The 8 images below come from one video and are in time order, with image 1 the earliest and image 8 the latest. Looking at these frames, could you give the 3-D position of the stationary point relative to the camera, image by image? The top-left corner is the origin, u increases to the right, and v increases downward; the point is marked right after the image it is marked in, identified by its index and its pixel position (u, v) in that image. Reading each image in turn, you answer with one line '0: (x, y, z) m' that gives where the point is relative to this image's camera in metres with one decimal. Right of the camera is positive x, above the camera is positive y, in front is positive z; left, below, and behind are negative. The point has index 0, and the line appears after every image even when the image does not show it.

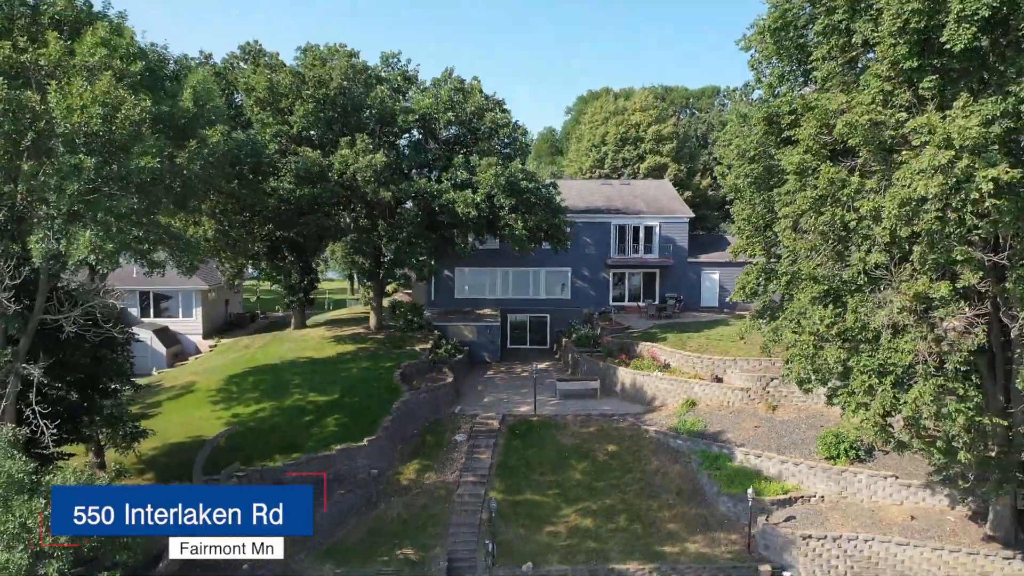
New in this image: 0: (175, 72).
0: (-5.4, +3.4, +13.1) m
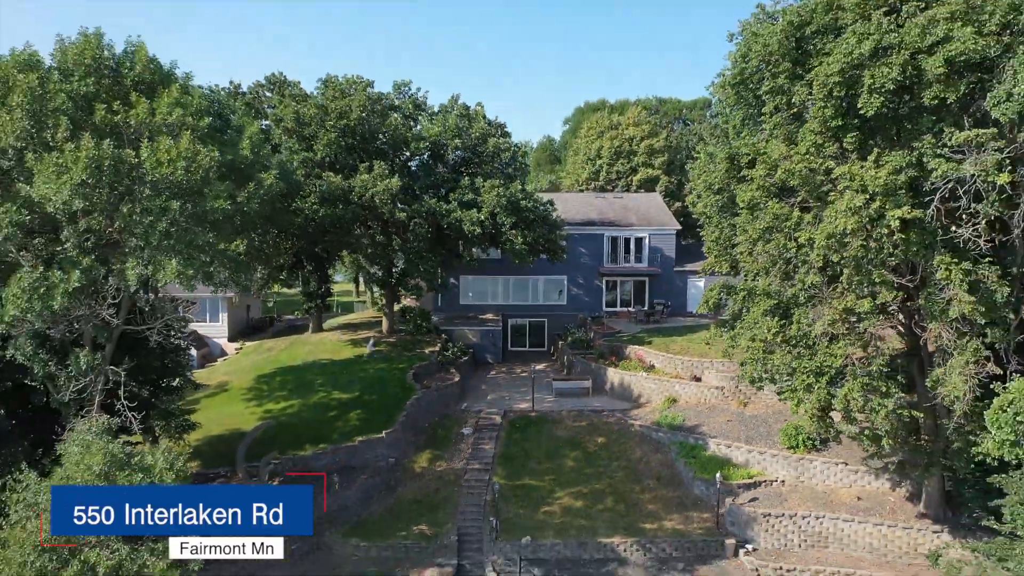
0: (-5.4, +3.2, +15.3) m
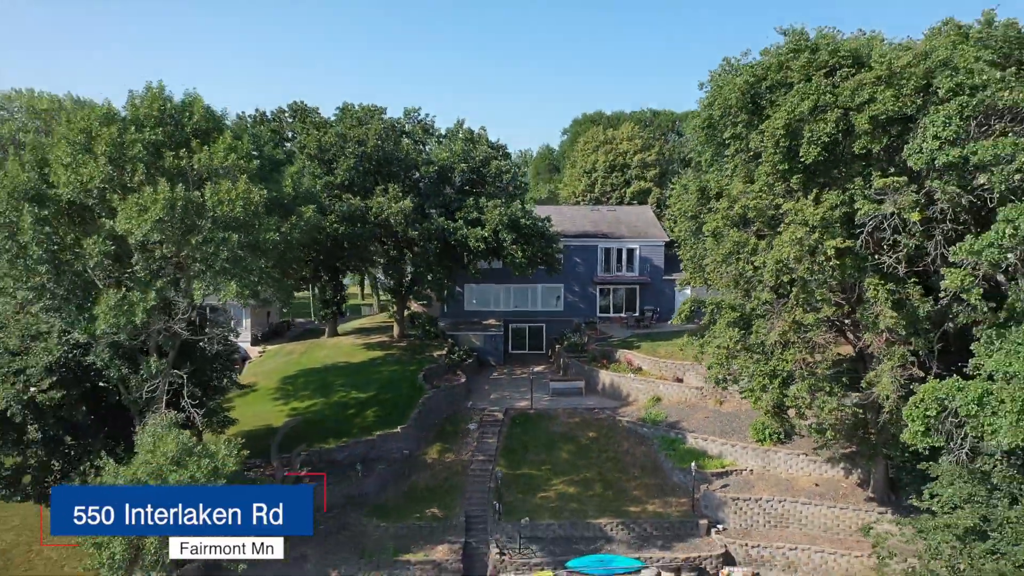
0: (-5.4, +2.9, +17.6) m
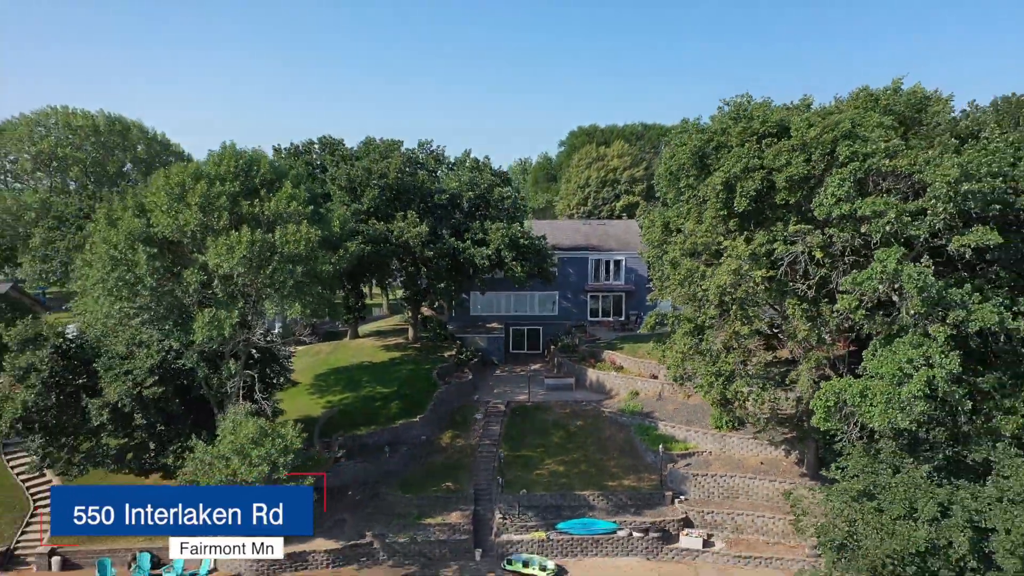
0: (-5.4, +2.5, +21.7) m
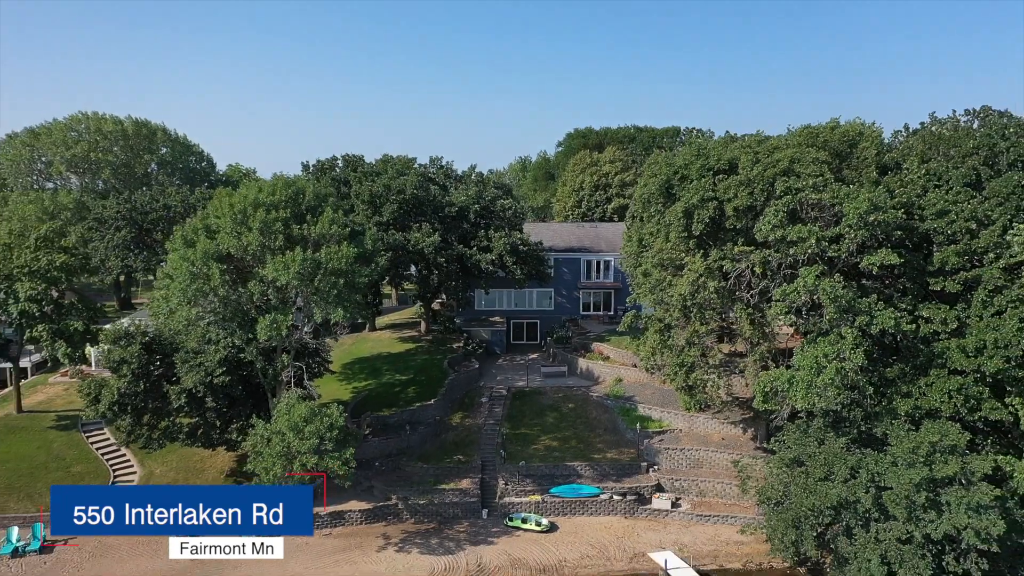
0: (-5.4, +2.3, +25.8) m
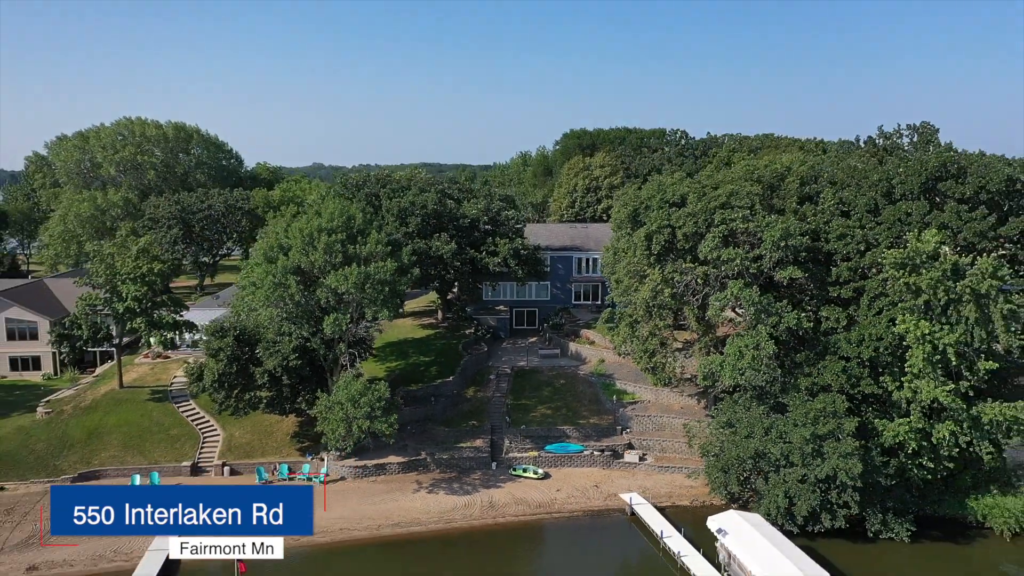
0: (-5.2, +2.3, +32.7) m
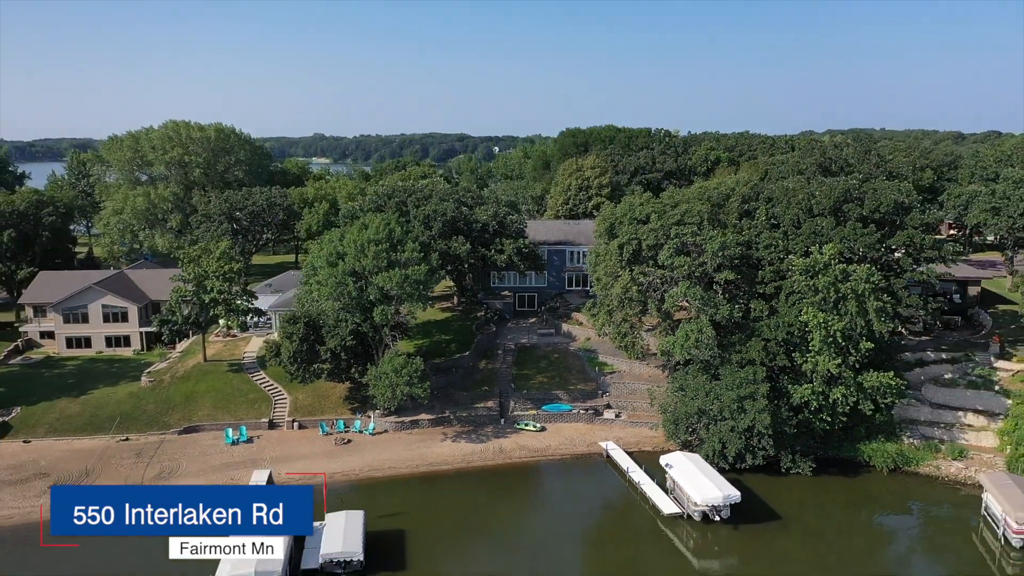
0: (-5.0, +2.5, +41.5) m
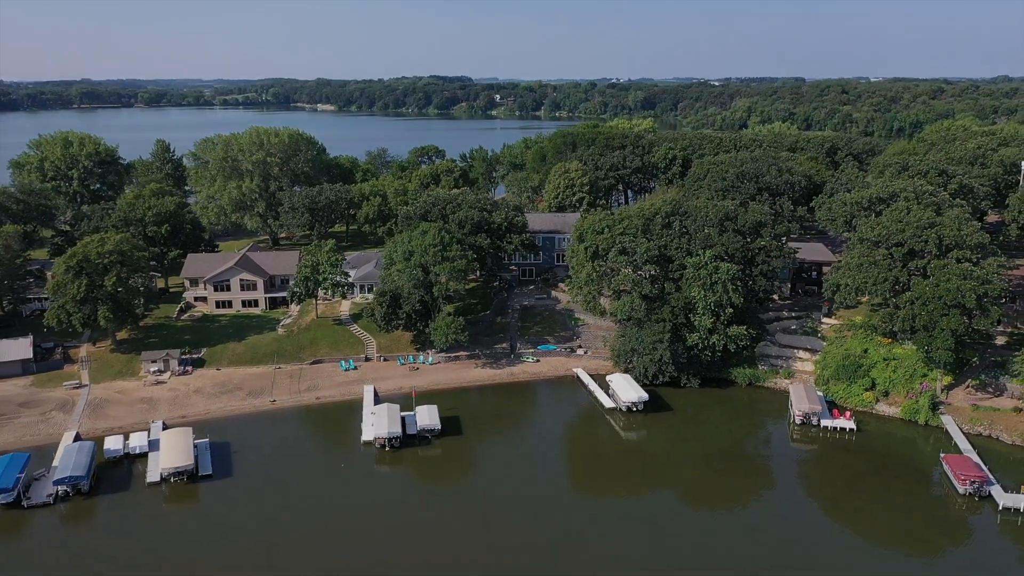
0: (-4.5, +3.8, +64.5) m
